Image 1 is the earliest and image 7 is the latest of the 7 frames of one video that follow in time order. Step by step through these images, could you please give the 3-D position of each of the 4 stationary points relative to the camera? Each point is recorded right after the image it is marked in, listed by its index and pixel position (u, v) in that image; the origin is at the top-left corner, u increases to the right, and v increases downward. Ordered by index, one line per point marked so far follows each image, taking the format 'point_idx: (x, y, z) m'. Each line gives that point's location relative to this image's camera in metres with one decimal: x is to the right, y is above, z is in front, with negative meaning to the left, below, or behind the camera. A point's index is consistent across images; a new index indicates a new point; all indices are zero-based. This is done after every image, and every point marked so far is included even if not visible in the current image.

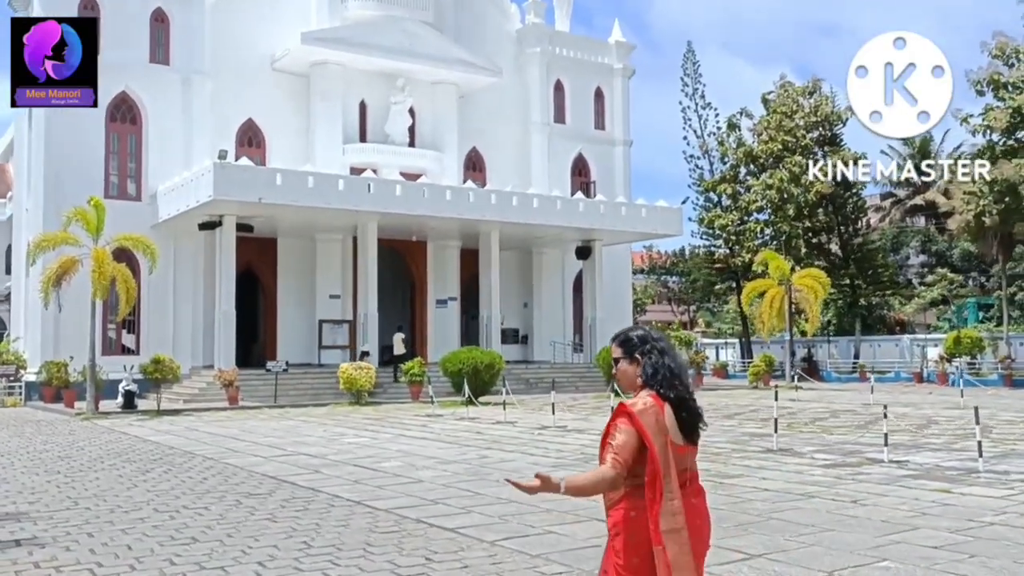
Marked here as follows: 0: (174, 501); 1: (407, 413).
0: (-2.9, -1.9, +8.1) m
1: (-2.1, -2.5, +18.4) m
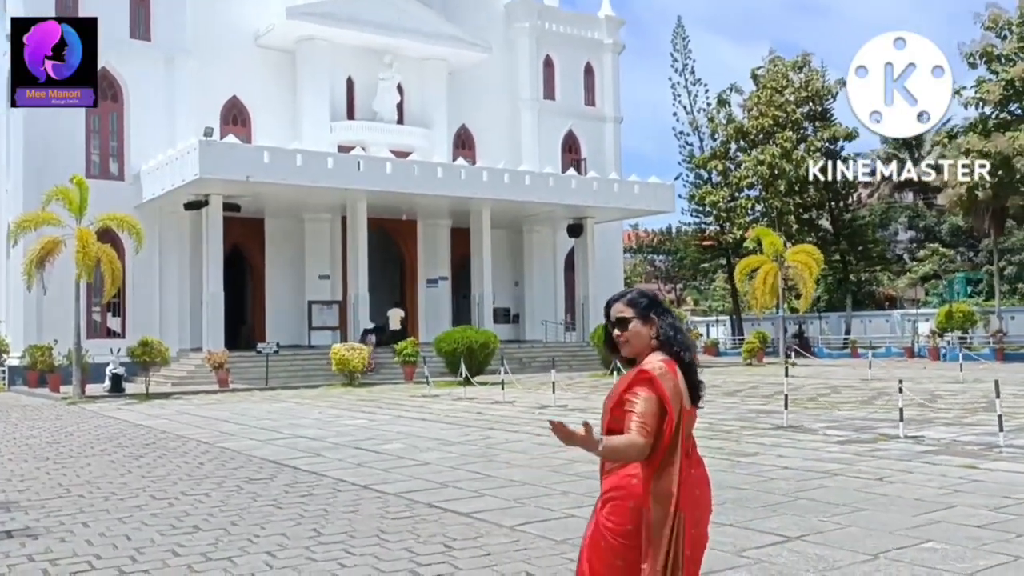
0: (-2.8, -1.7, +7.8) m
1: (-2.2, -2.1, +18.1) m
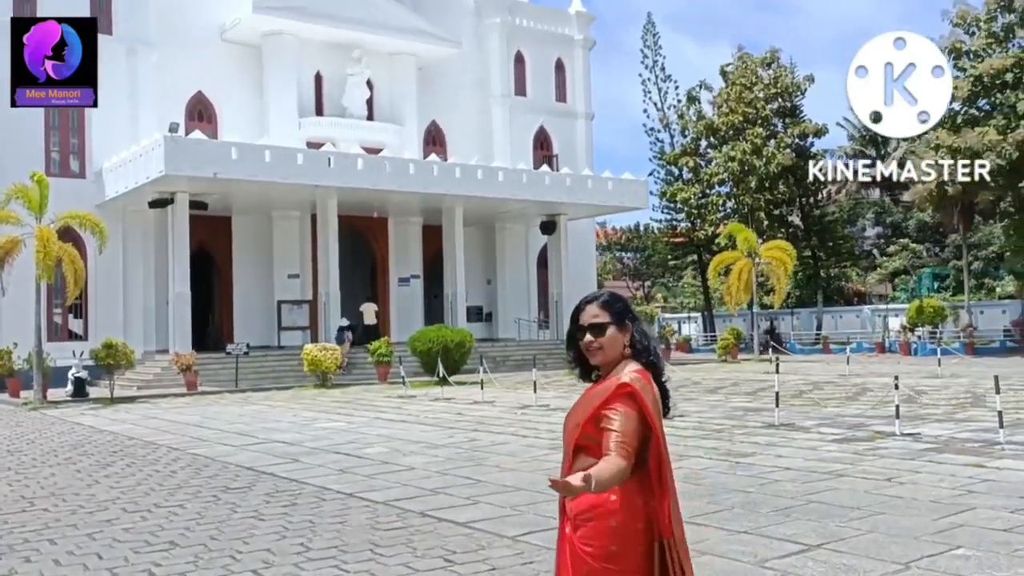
0: (-2.9, -1.7, +7.3) m
1: (-2.6, -2.0, +17.7) m
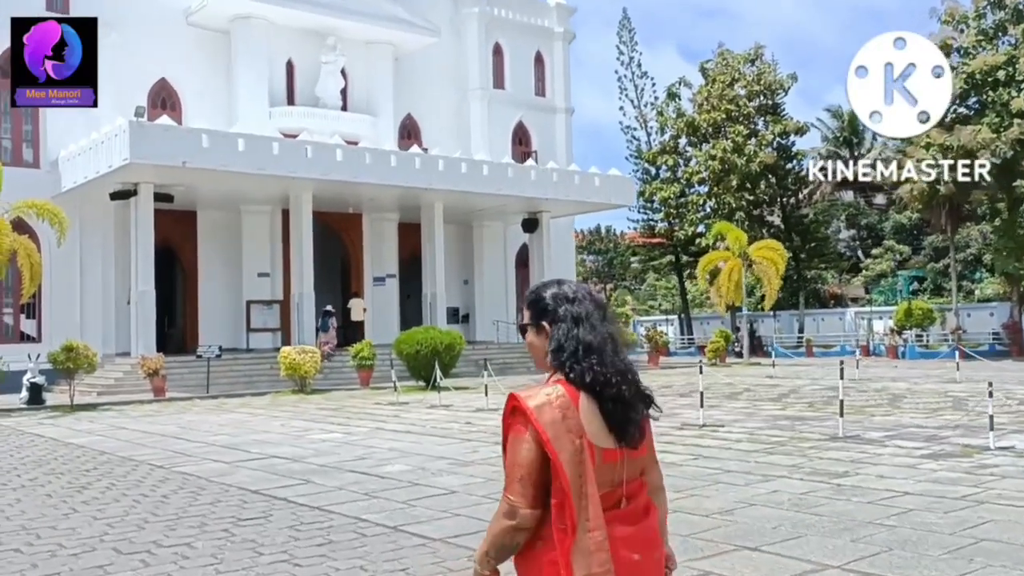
0: (-2.4, -1.6, +6.0) m
1: (-2.6, -2.0, +16.3) m
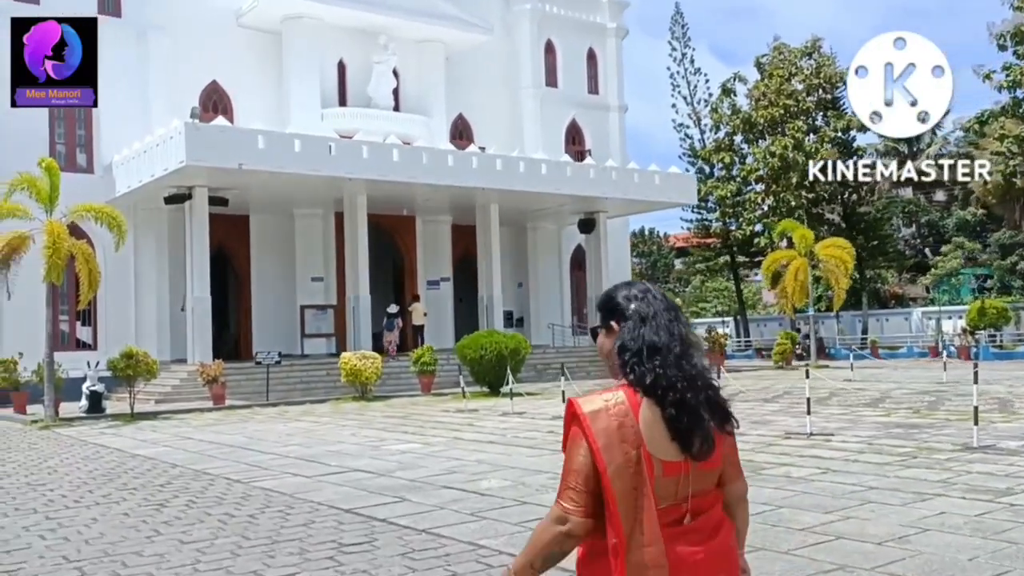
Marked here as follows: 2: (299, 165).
0: (-1.6, -1.6, +5.4) m
1: (-1.4, -2.0, +15.7) m
2: (-4.6, +2.6, +19.9) m
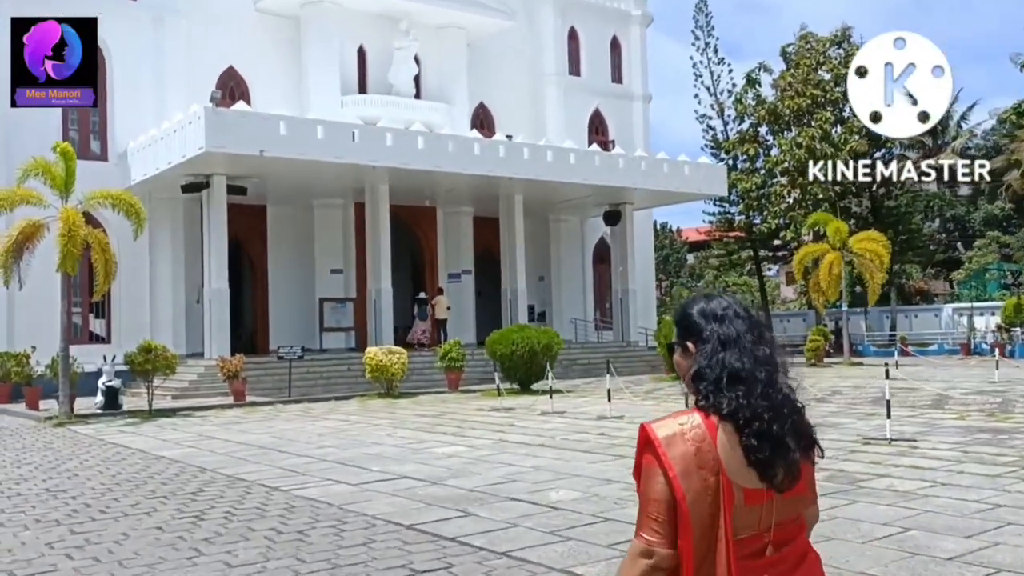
0: (-1.1, -1.5, +4.7) m
1: (-0.8, -1.9, +15.0) m
2: (-3.9, +2.8, +19.2) m
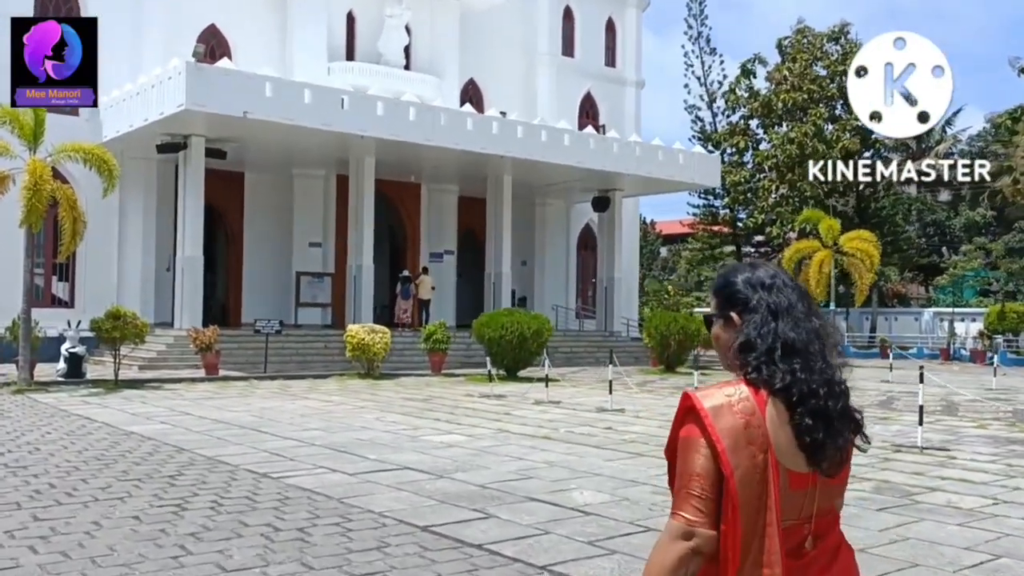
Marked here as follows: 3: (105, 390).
0: (-0.9, -1.4, +3.9) m
1: (-0.9, -1.6, +14.3) m
2: (-4.0, +3.3, +18.2) m
3: (-6.1, -1.5, +13.9) m
